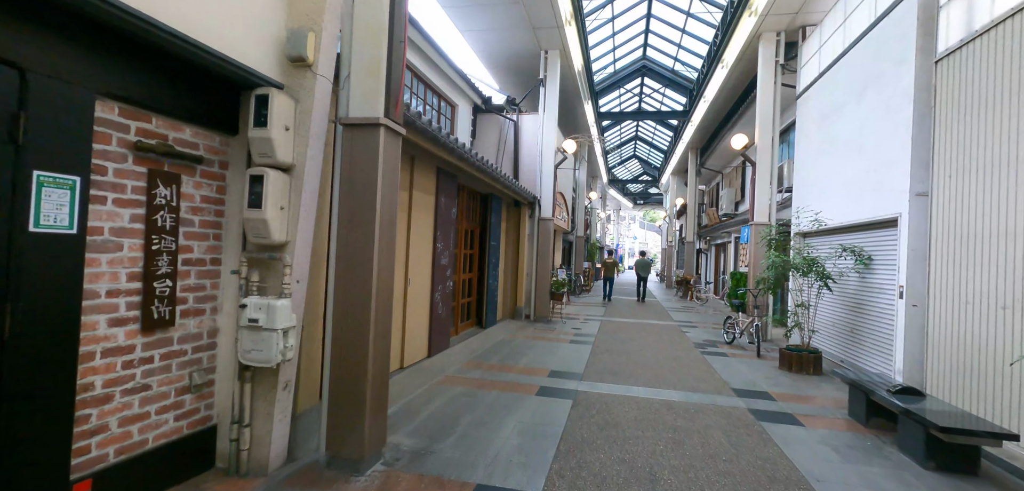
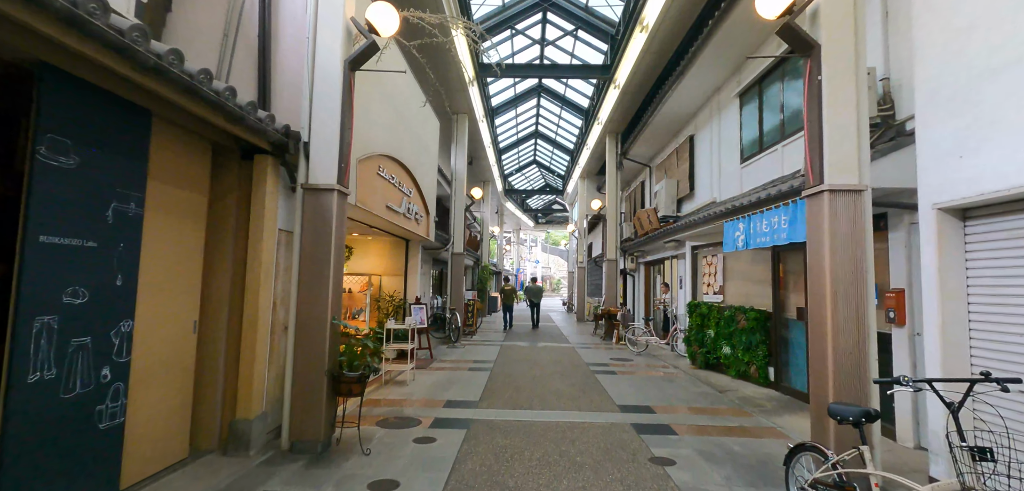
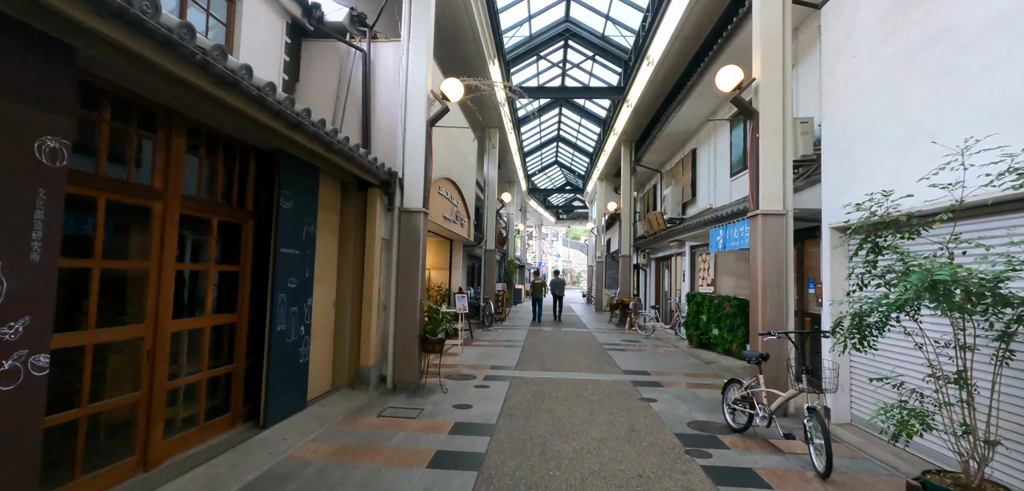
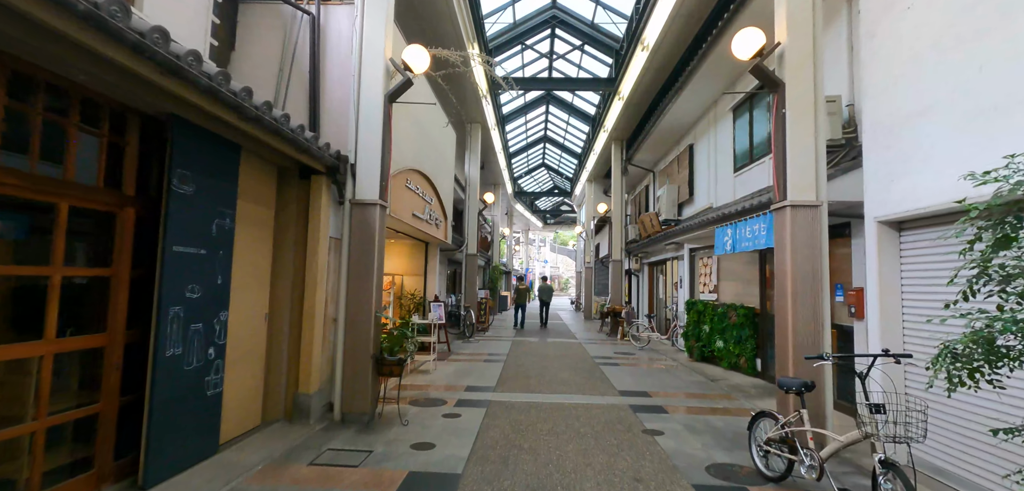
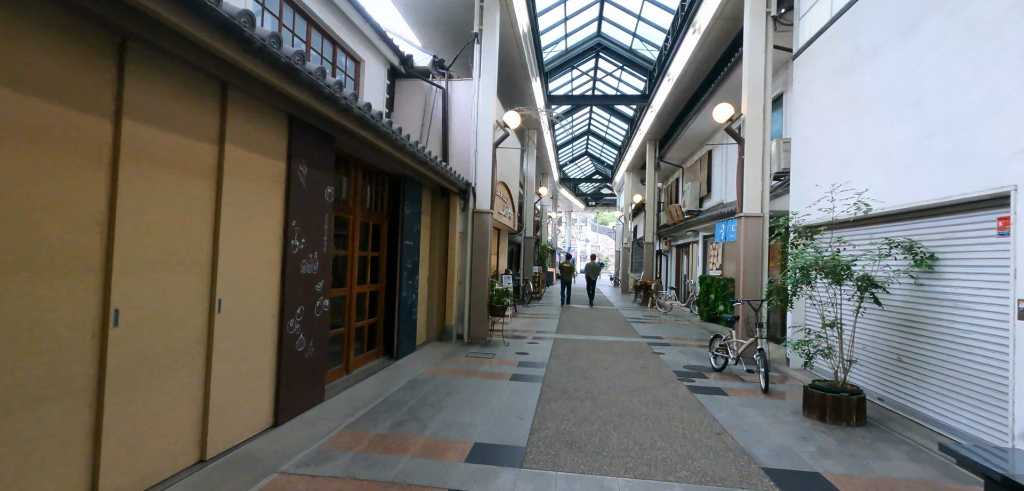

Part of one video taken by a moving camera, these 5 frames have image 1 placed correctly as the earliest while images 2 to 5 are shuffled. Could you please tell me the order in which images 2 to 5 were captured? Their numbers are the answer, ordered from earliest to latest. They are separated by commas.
5, 3, 4, 2
